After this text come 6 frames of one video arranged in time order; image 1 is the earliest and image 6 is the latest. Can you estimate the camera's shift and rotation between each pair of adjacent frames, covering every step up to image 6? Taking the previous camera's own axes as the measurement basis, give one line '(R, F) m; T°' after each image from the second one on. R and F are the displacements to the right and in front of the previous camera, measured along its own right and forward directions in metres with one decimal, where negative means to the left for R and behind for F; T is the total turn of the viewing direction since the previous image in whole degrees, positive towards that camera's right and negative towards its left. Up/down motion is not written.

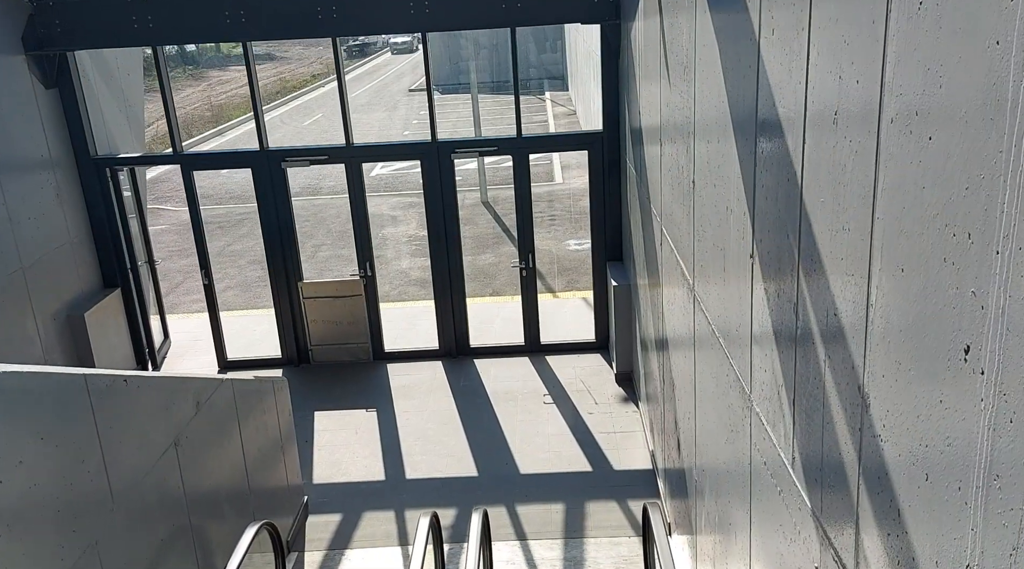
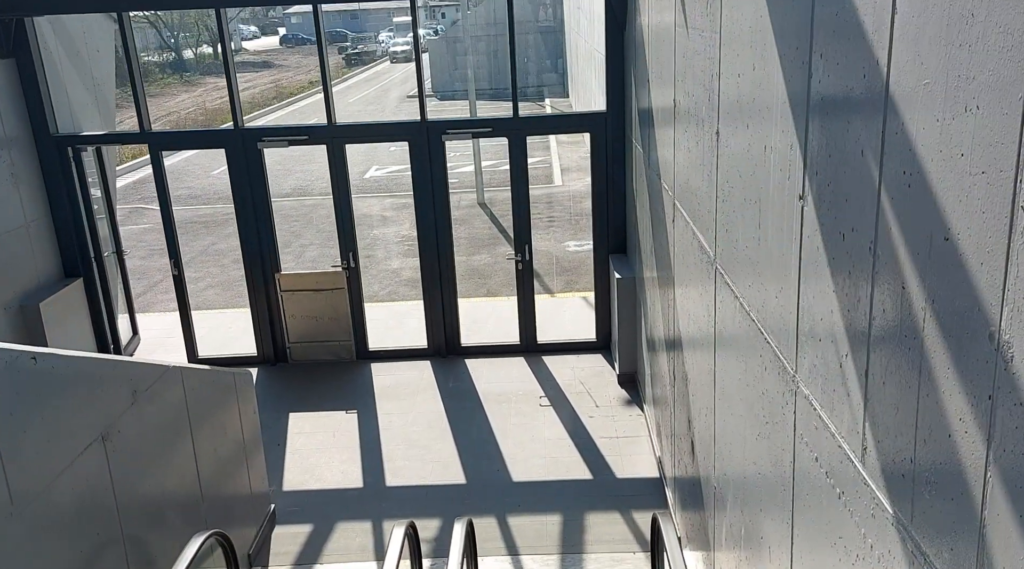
(0.0, +0.6) m; 0°
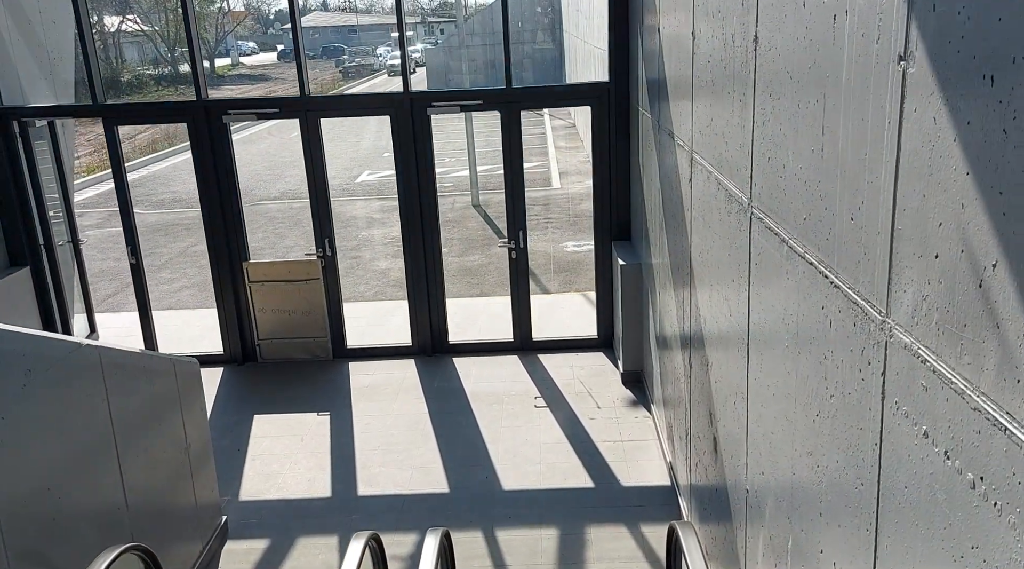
(0.0, +0.7) m; 0°
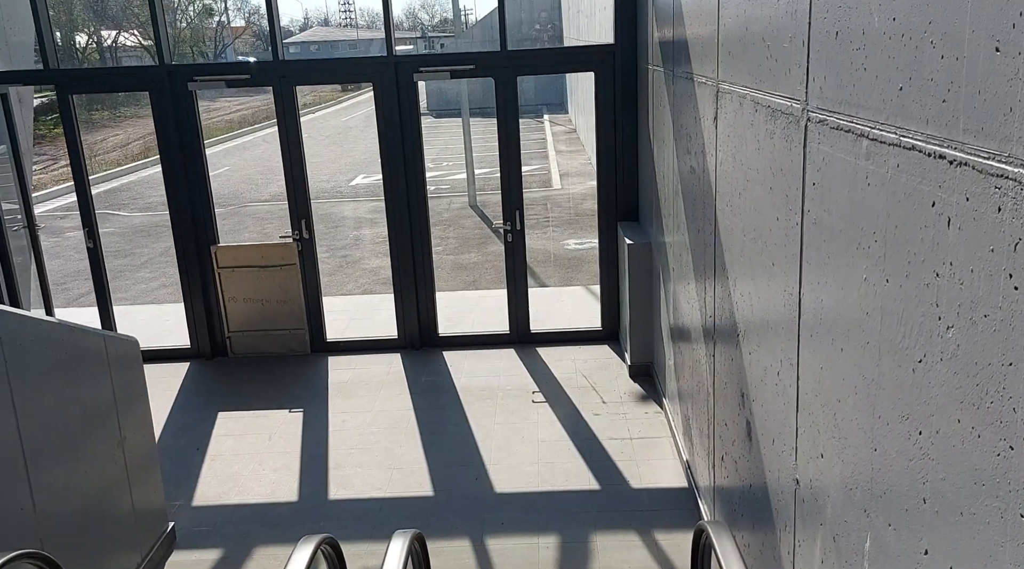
(0.0, +0.7) m; 0°
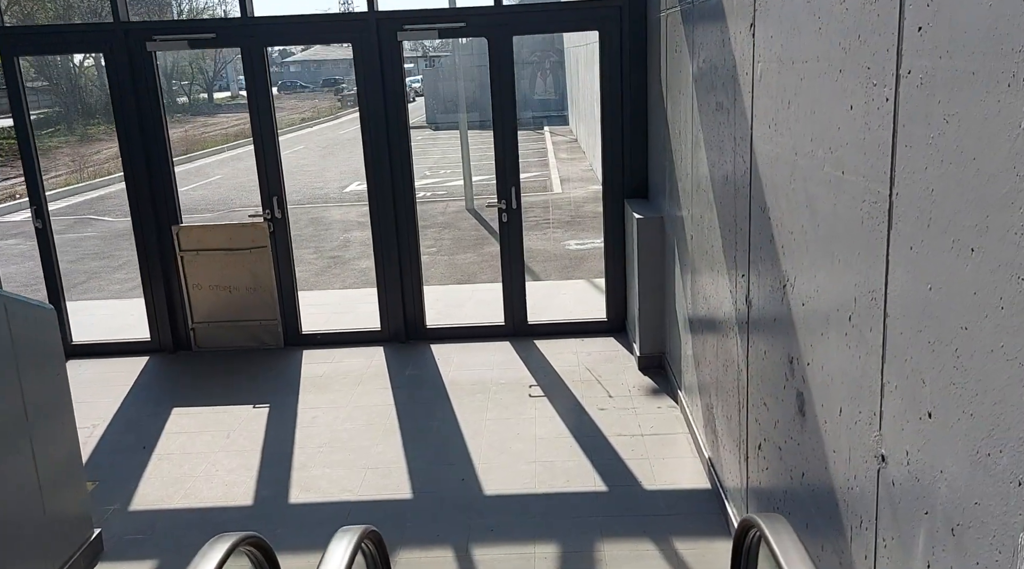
(0.0, +0.7) m; 0°
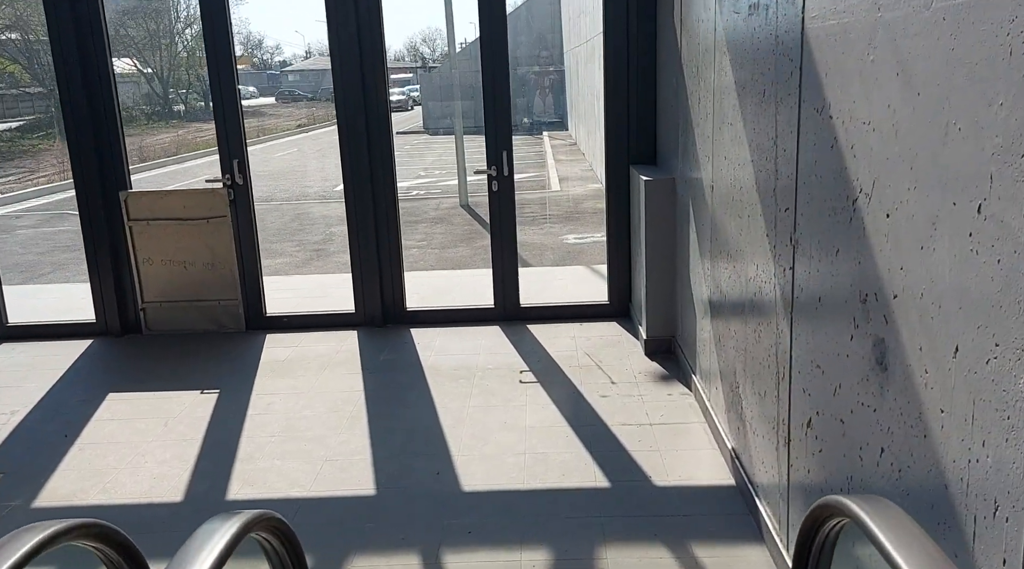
(0.0, +0.7) m; 0°
